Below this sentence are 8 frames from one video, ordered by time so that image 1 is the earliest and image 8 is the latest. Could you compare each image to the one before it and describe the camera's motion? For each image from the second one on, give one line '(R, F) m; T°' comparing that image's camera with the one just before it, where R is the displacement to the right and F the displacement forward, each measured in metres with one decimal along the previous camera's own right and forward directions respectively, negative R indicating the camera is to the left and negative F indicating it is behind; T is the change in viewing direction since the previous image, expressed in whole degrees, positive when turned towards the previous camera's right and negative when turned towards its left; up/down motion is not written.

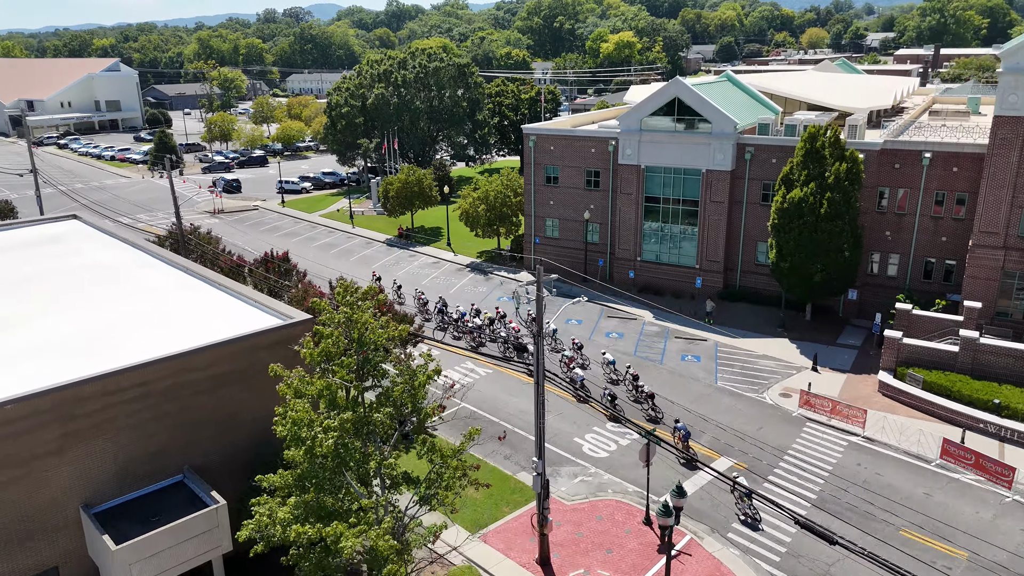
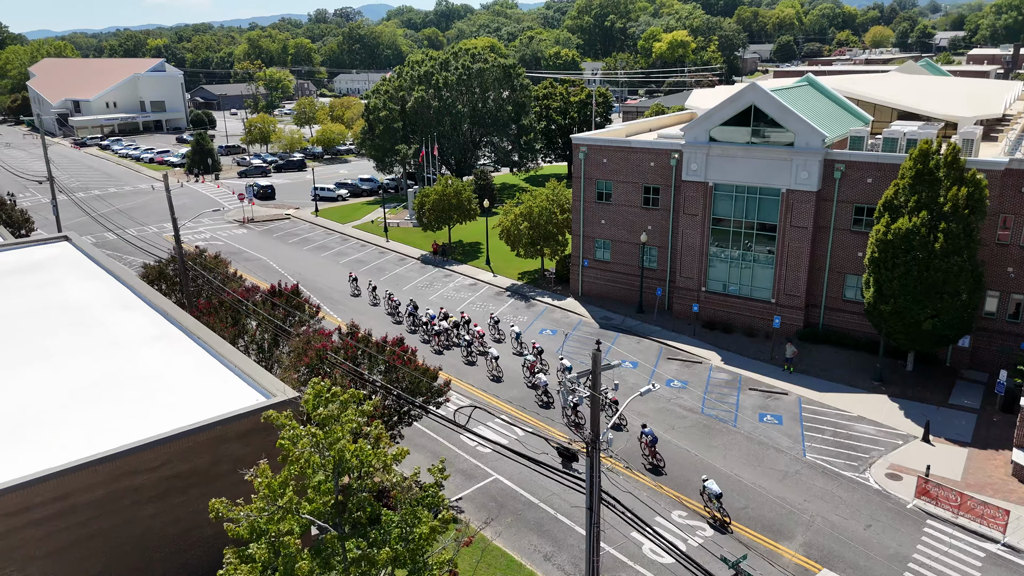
(-0.1, +4.7) m; -3°
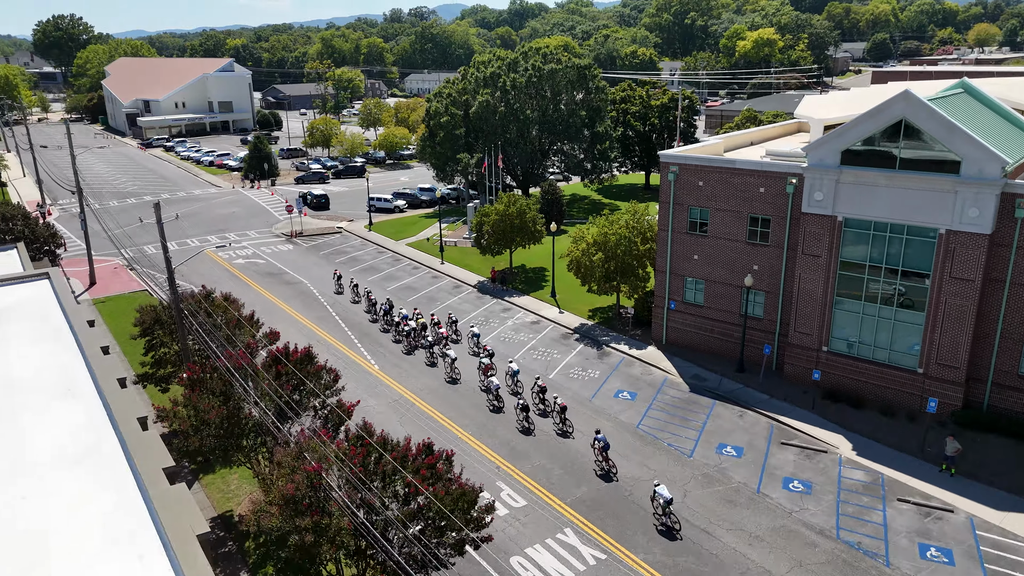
(-0.2, +6.3) m; -5°
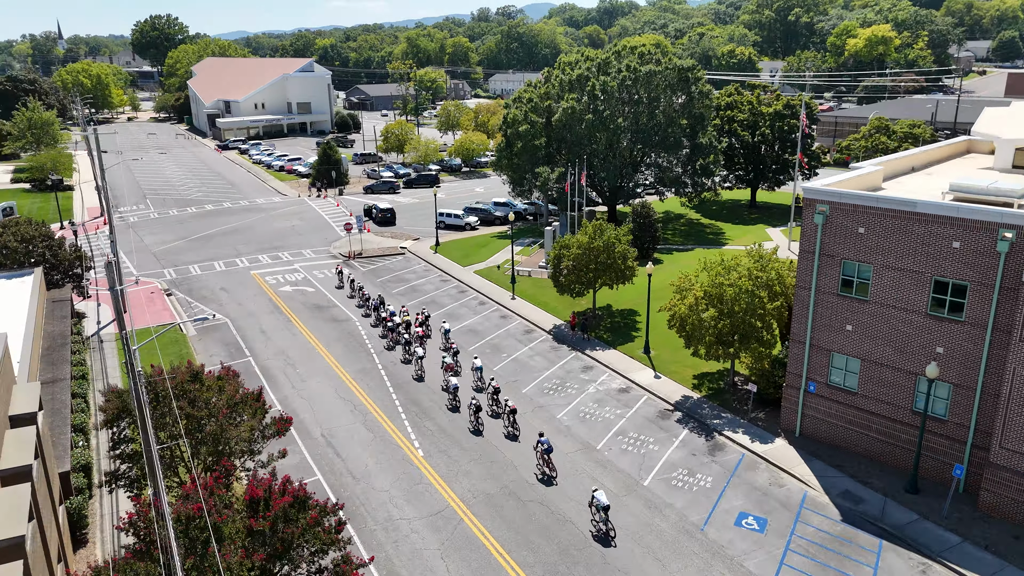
(-0.3, +7.1) m; -6°
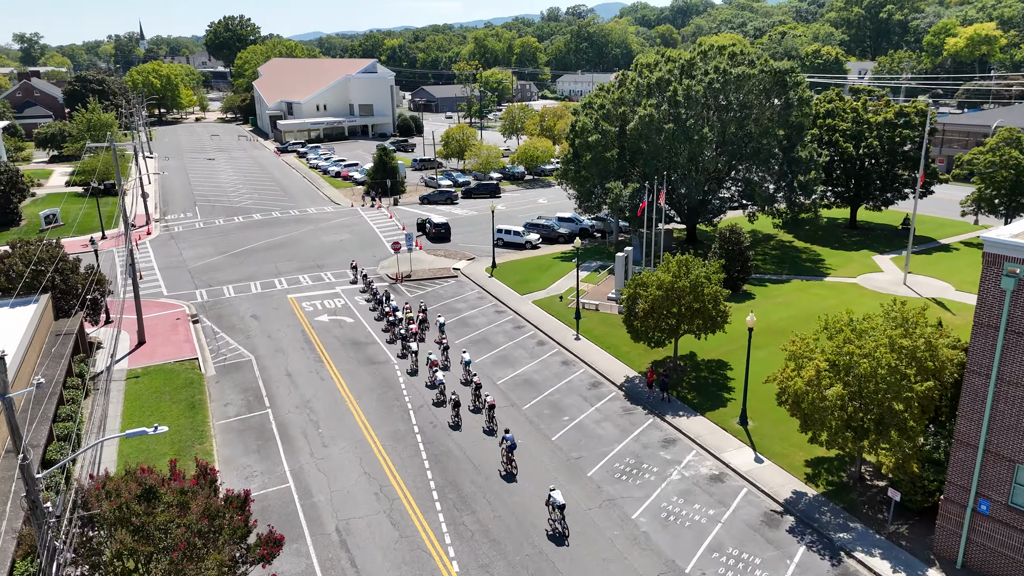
(-0.2, +5.5) m; -5°
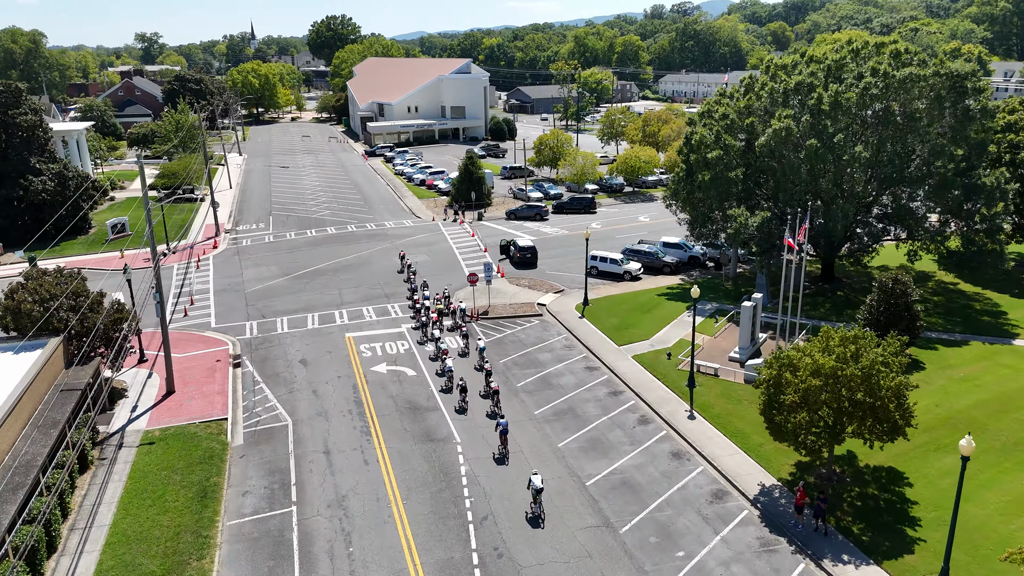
(-0.3, +7.0) m; -7°
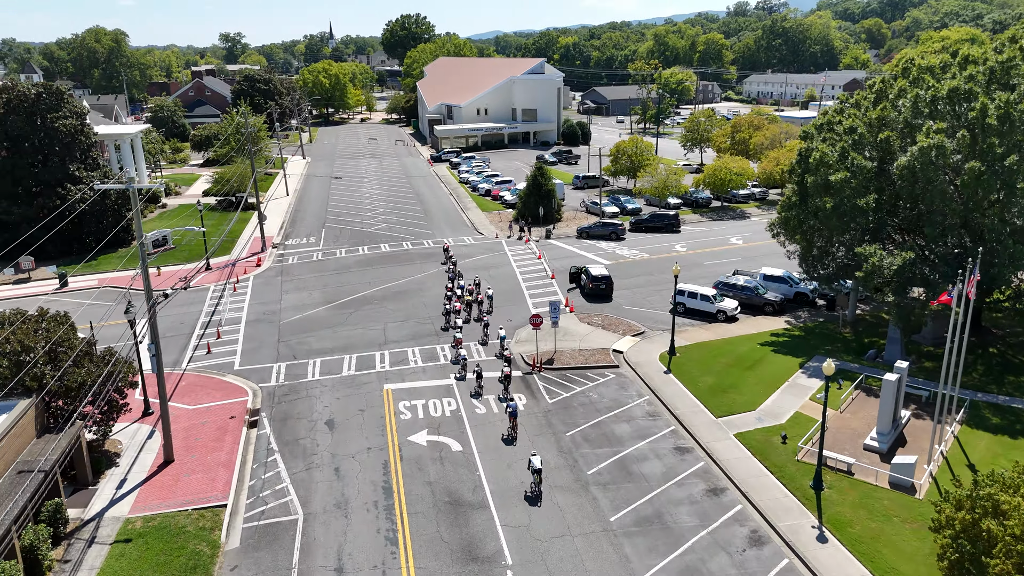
(-0.2, +6.2) m; -5°
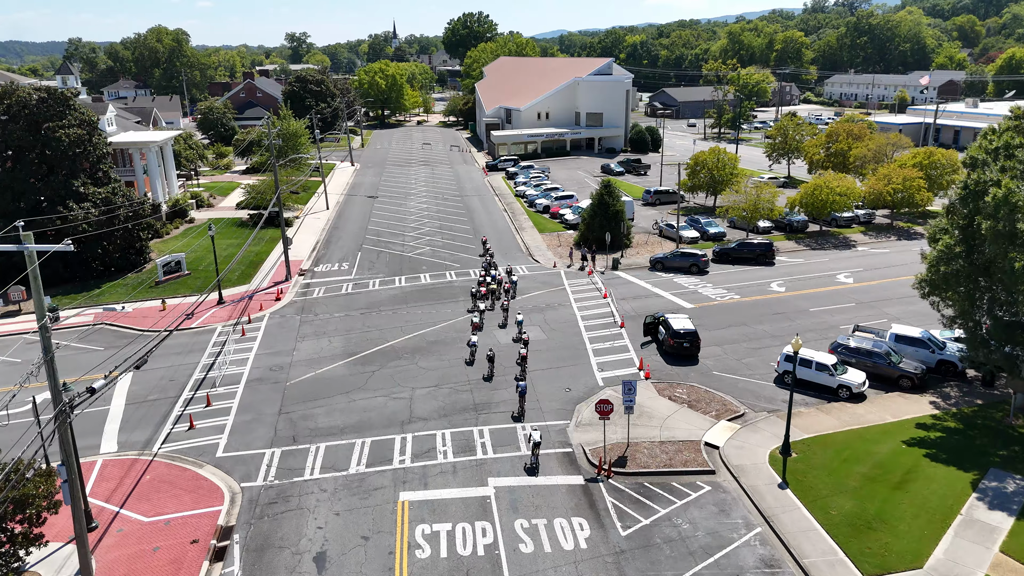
(-0.2, +7.7) m; -5°
